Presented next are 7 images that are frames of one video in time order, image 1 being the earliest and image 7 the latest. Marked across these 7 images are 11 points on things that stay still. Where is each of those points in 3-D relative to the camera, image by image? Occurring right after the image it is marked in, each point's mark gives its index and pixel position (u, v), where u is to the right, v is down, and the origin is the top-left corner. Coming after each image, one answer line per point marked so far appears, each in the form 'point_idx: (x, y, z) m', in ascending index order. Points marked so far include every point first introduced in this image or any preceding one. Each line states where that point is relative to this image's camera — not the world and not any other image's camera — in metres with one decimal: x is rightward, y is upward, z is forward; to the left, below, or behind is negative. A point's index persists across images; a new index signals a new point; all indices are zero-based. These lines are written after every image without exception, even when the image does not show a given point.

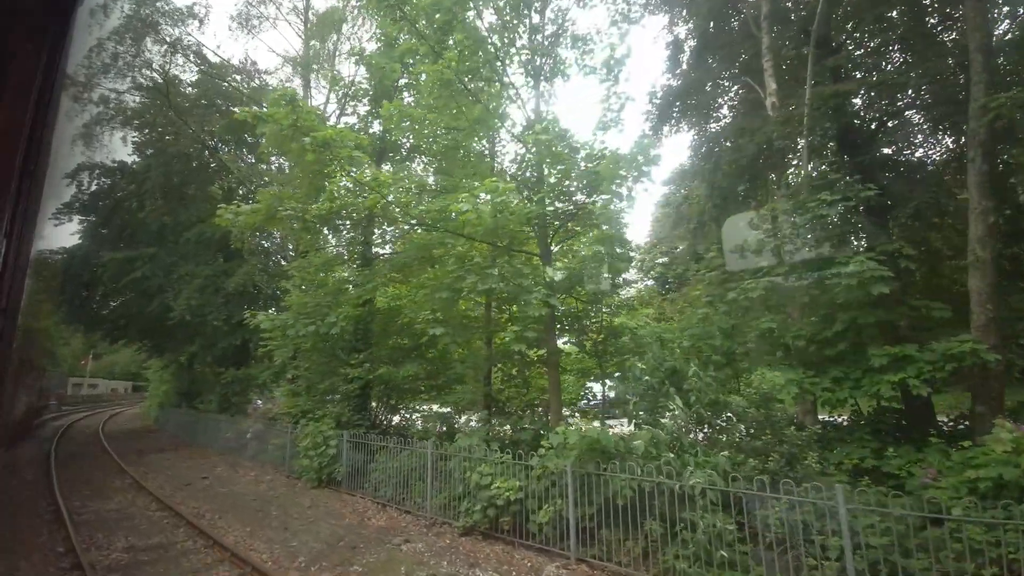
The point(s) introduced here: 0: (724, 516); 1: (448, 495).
0: (+2.2, -2.4, +5.5) m
1: (-1.0, -3.3, +8.2) m
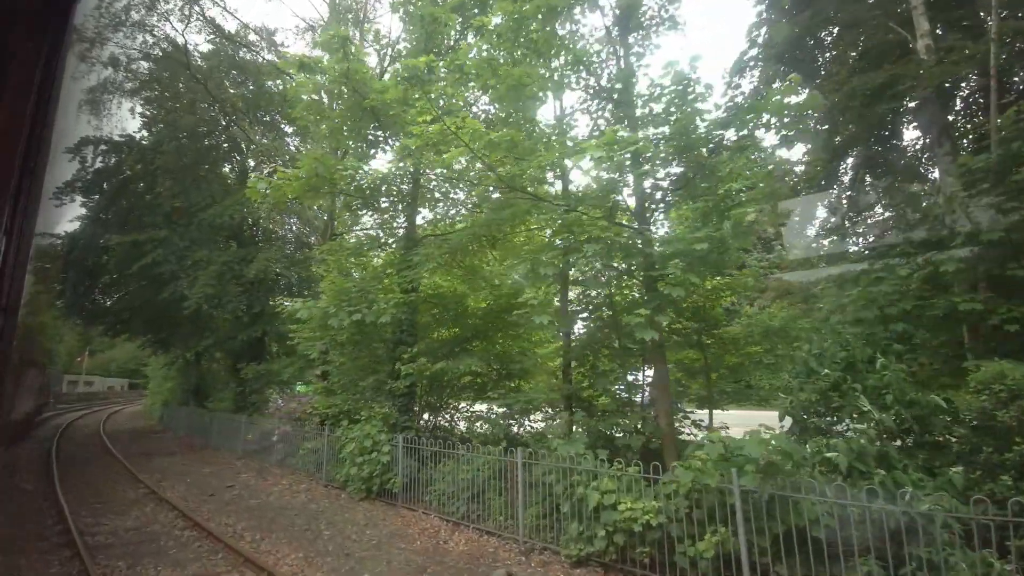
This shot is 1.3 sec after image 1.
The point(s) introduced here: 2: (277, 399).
0: (+3.7, -2.1, +4.1) m
1: (+0.5, -3.0, +6.8) m
2: (-6.8, -3.3, +15.3) m
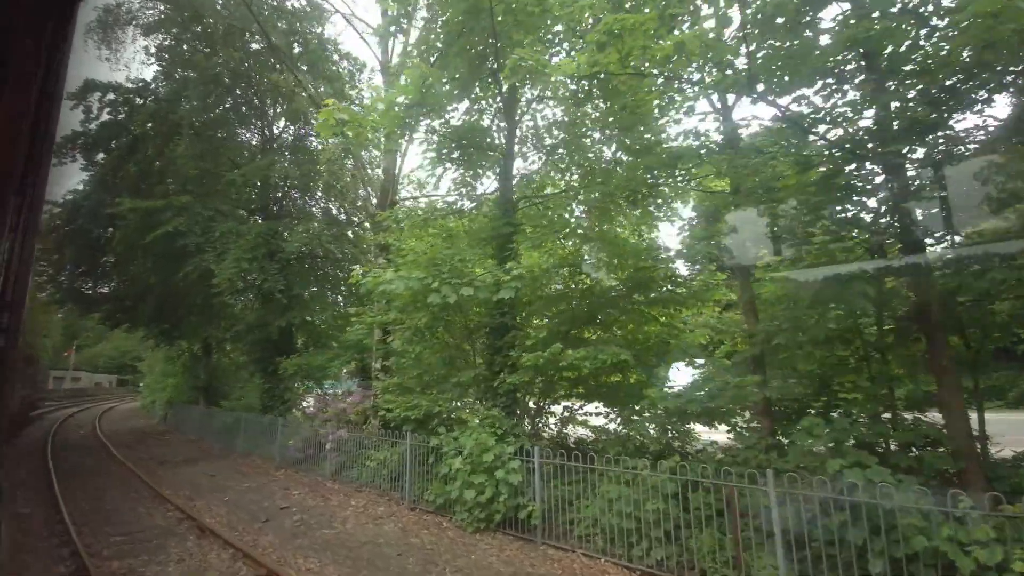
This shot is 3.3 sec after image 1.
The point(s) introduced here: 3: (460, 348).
0: (+6.0, -1.7, +2.0) m
1: (+2.7, -2.5, +4.6) m
2: (-4.8, -2.8, +12.9) m
3: (-0.9, -1.1, +9.1) m
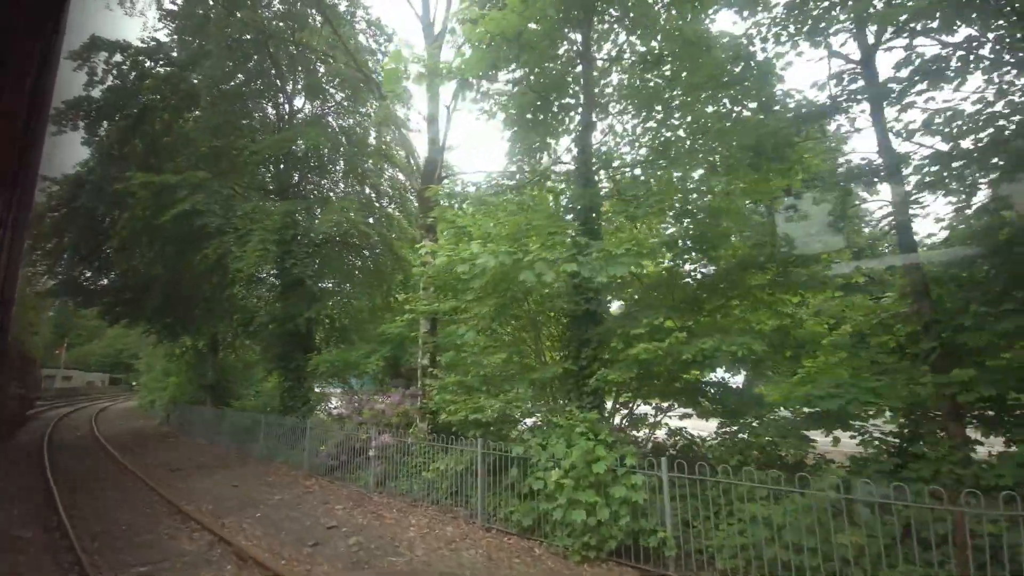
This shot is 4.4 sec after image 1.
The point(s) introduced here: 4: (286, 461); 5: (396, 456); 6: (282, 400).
0: (+7.3, -1.4, +0.8) m
1: (+4.0, -2.3, +3.4) m
2: (-3.6, -2.5, +11.6) m
3: (+0.3, -0.8, +7.9) m
4: (-5.2, -4.0, +12.1) m
5: (-2.0, -2.9, +9.1) m
6: (-6.3, -3.1, +14.2) m
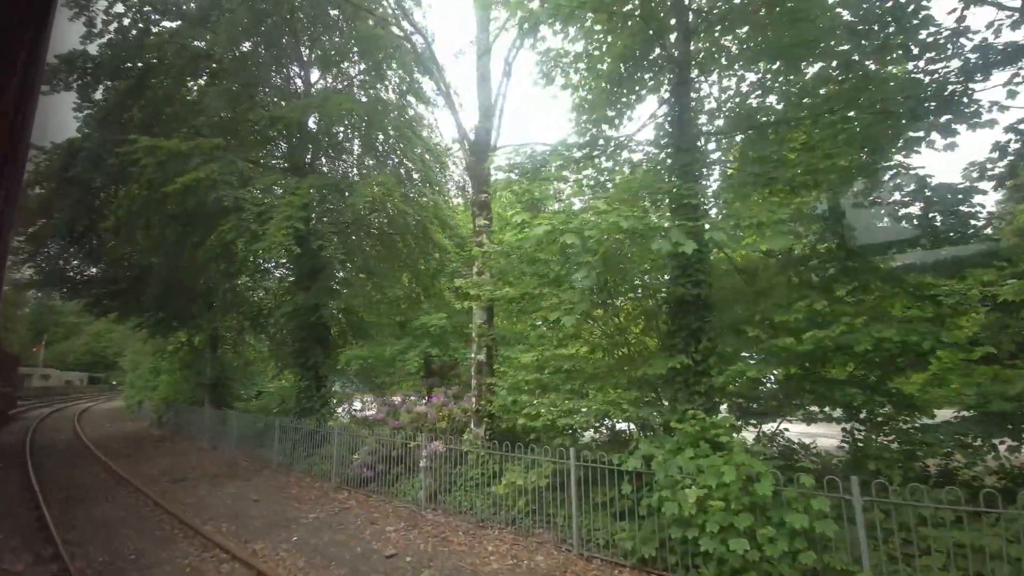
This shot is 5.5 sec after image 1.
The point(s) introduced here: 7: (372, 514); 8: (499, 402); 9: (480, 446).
0: (+8.6, -1.2, -0.2) m
1: (+5.2, -2.1, +2.3) m
2: (-2.5, -2.2, +10.3) m
3: (+1.5, -0.6, +6.7) m
4: (-4.2, -3.7, +10.7) m
5: (-0.9, -2.7, +7.8) m
6: (-5.3, -2.8, +12.8) m
7: (-2.1, -3.4, +7.7) m
8: (-0.2, -1.6, +7.6) m
9: (-0.5, -2.3, +7.8) m
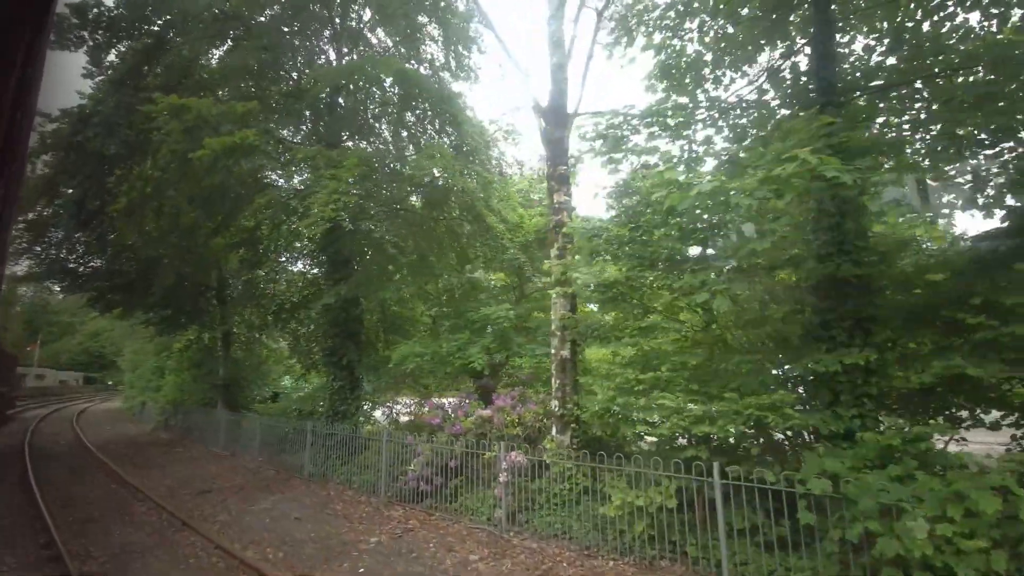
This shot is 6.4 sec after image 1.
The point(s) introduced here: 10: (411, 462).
0: (+9.9, -1.0, -1.3) m
1: (+6.5, -1.9, +1.2) m
2: (-1.4, -2.0, +9.2) m
3: (+2.7, -0.4, +5.5) m
4: (-3.0, -3.5, +9.6) m
5: (+0.3, -2.5, +6.7) m
6: (-4.1, -2.6, +11.6) m
7: (-0.9, -3.2, +6.6) m
8: (+1.0, -1.4, +6.4) m
9: (+0.7, -2.1, +6.7) m
10: (-1.6, -2.7, +8.4) m
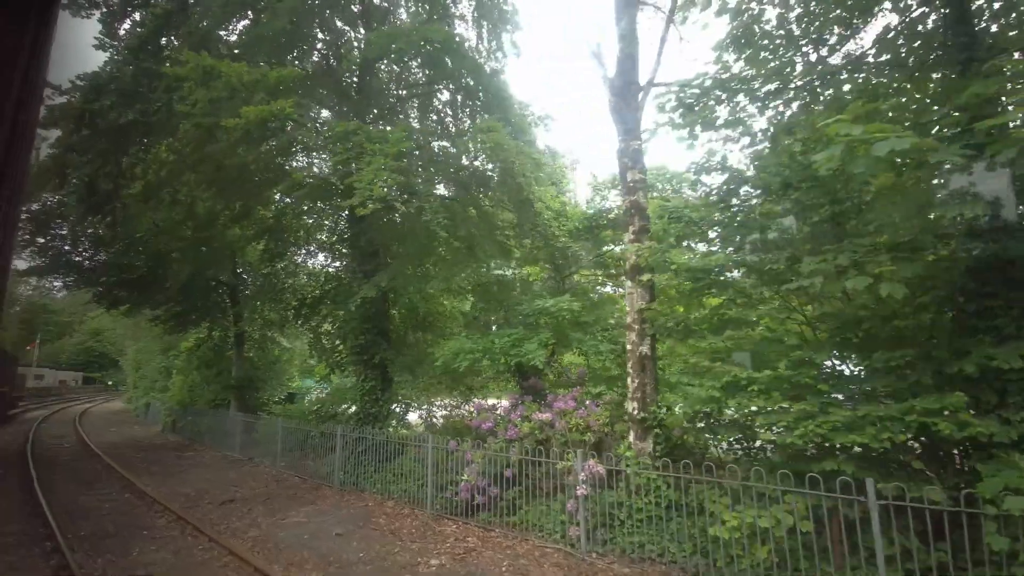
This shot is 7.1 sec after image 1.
0: (+10.8, -0.9, -2.1) m
1: (+7.4, -1.7, +0.4) m
2: (-0.5, -1.9, +8.4) m
3: (+3.5, -0.2, +4.8) m
4: (-2.2, -3.4, +8.8) m
5: (+1.2, -2.3, +5.9) m
6: (-3.3, -2.5, +10.8) m
7: (0.0, -3.0, +5.8) m
8: (+1.9, -1.3, +5.7) m
9: (+1.6, -2.0, +5.9) m
10: (-0.8, -2.6, +7.6) m
